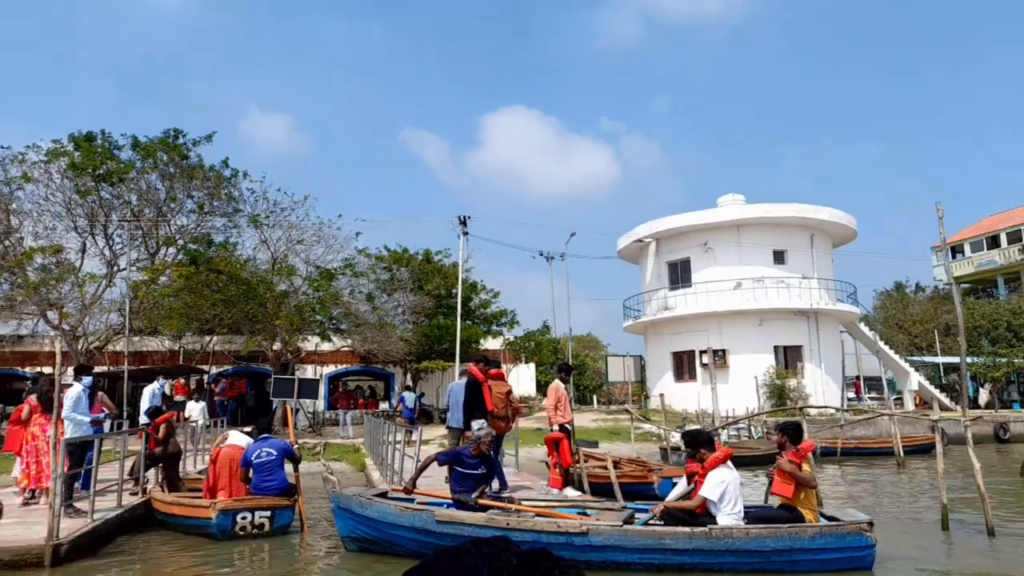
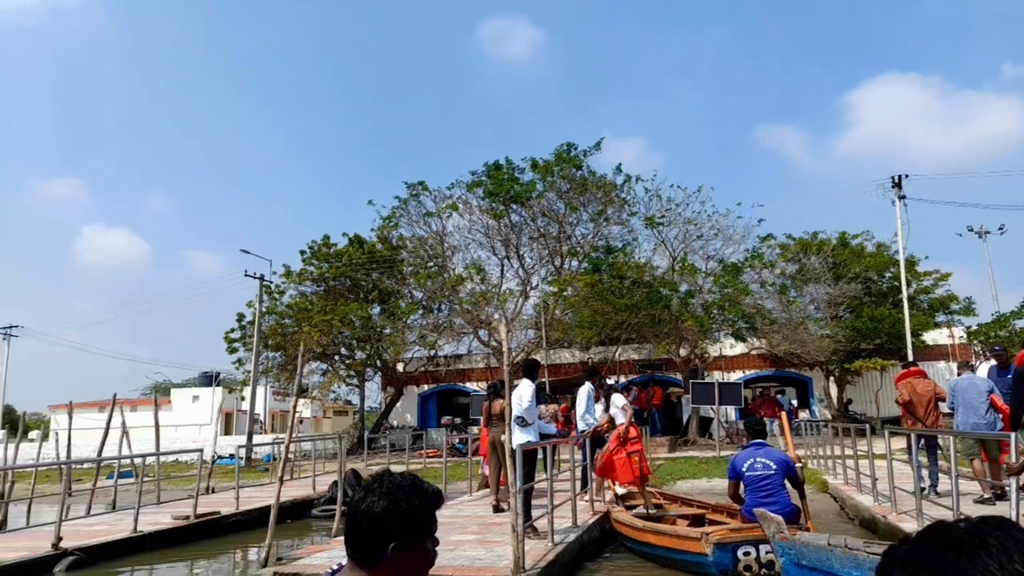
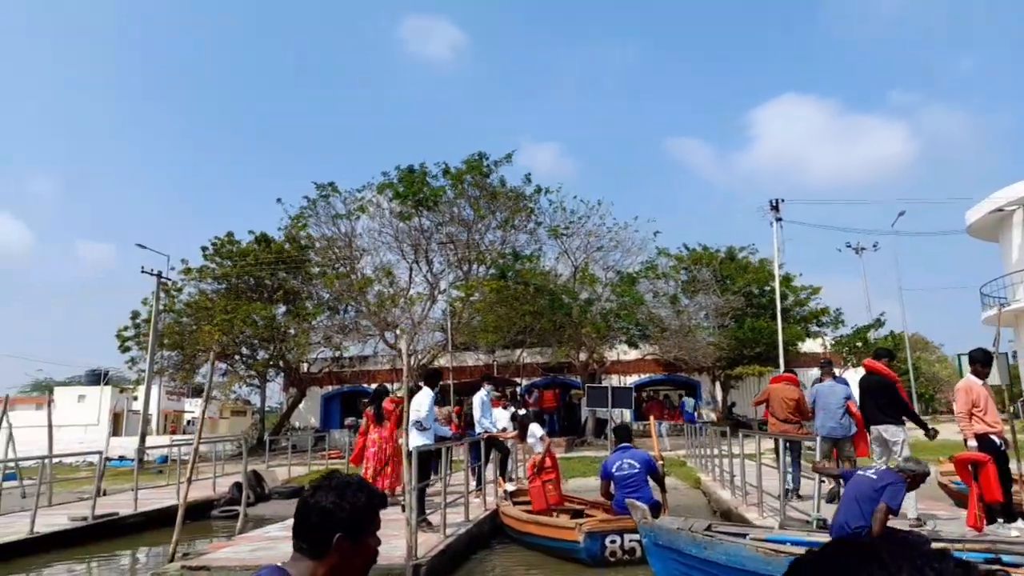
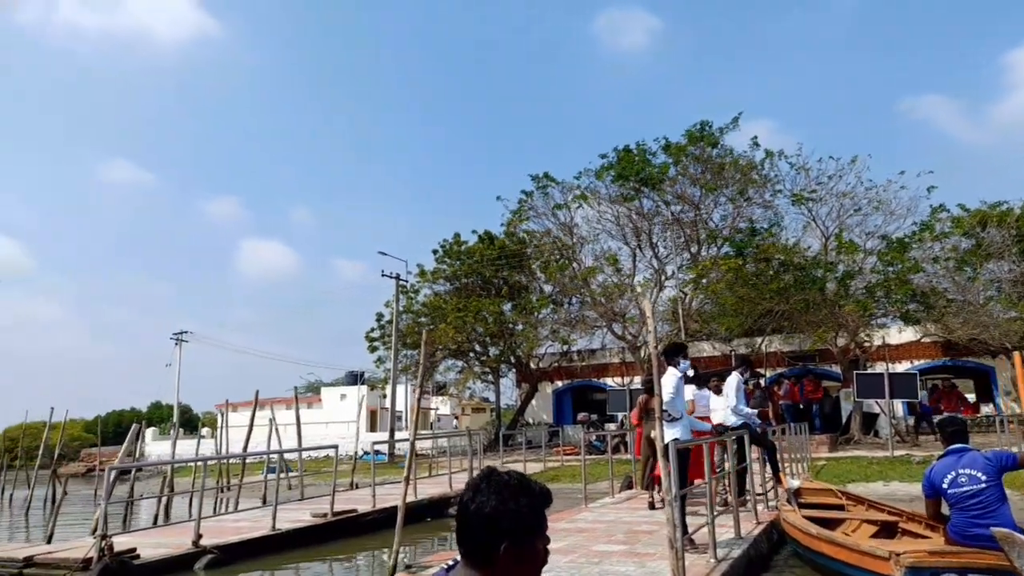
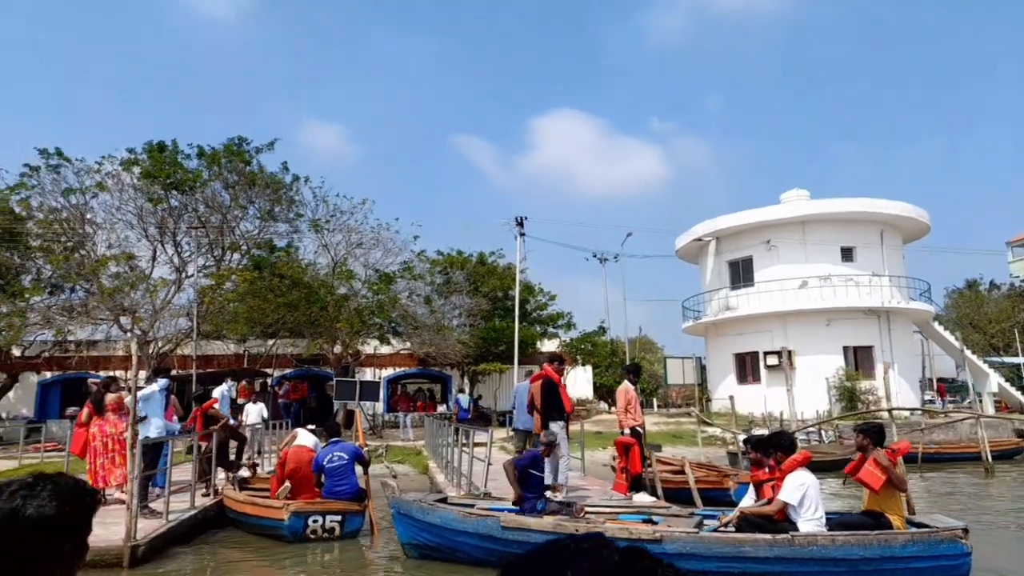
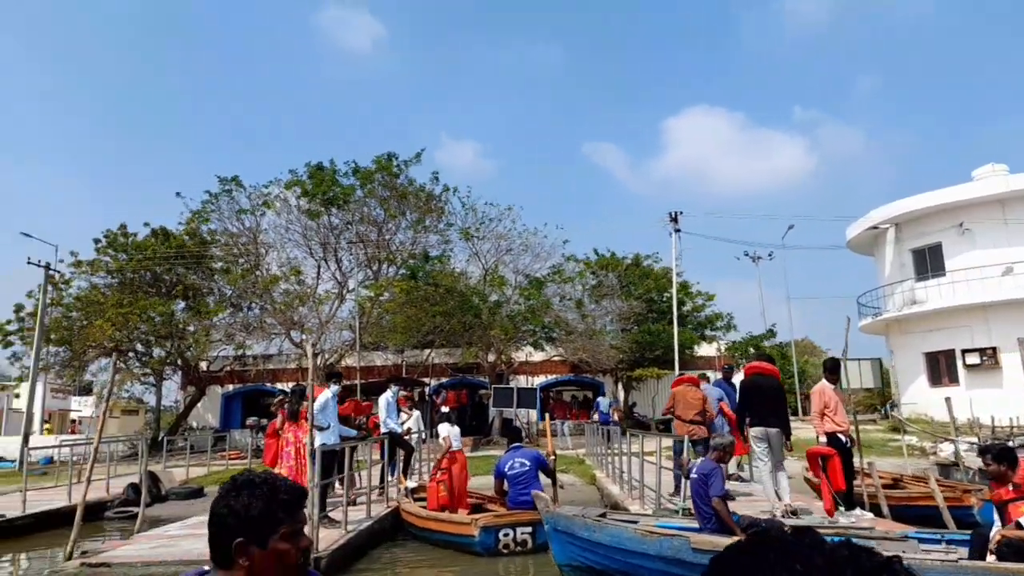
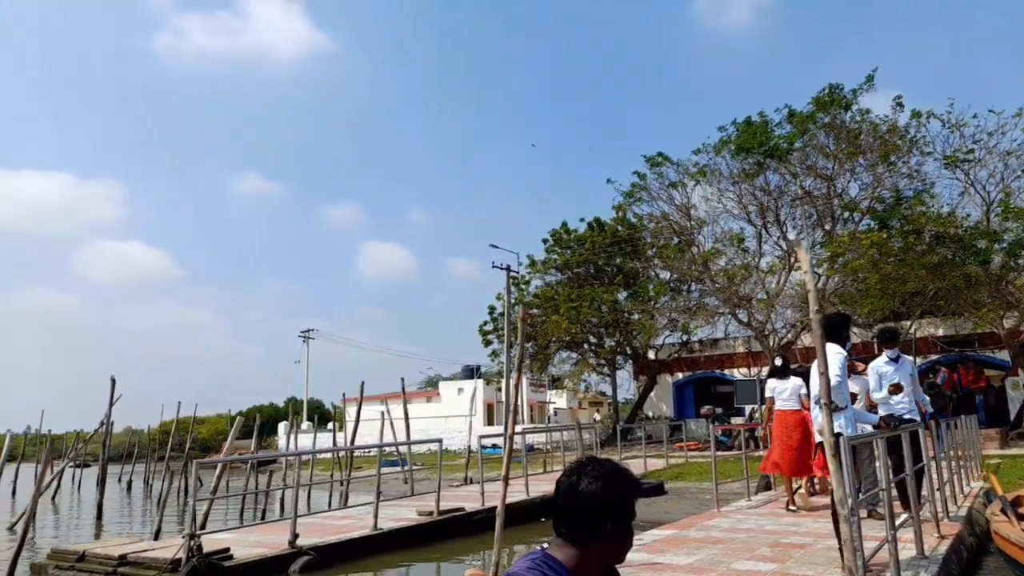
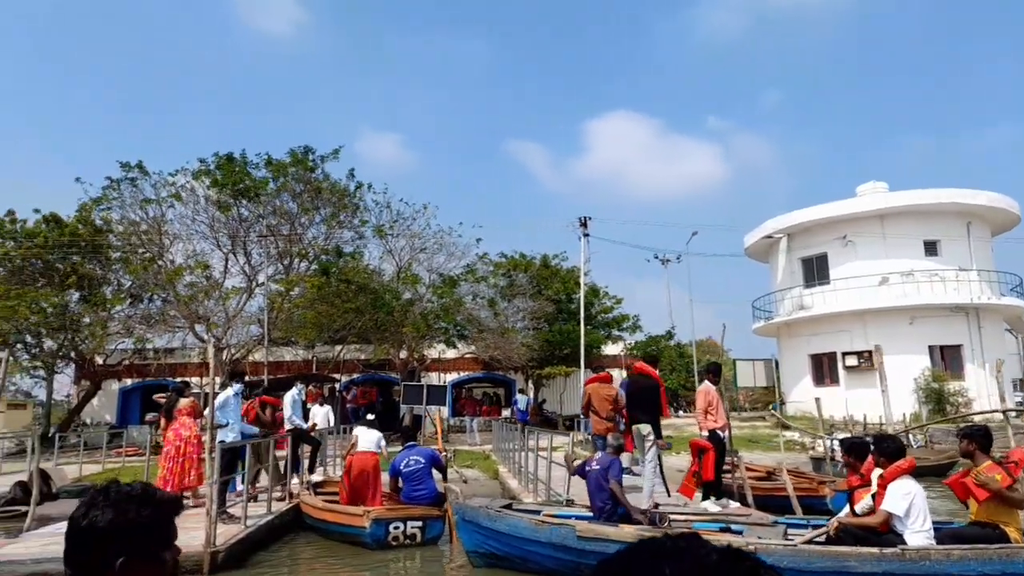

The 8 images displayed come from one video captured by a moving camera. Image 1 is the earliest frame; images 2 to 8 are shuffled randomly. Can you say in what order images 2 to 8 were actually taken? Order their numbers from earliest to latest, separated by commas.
5, 8, 6, 3, 2, 4, 7
